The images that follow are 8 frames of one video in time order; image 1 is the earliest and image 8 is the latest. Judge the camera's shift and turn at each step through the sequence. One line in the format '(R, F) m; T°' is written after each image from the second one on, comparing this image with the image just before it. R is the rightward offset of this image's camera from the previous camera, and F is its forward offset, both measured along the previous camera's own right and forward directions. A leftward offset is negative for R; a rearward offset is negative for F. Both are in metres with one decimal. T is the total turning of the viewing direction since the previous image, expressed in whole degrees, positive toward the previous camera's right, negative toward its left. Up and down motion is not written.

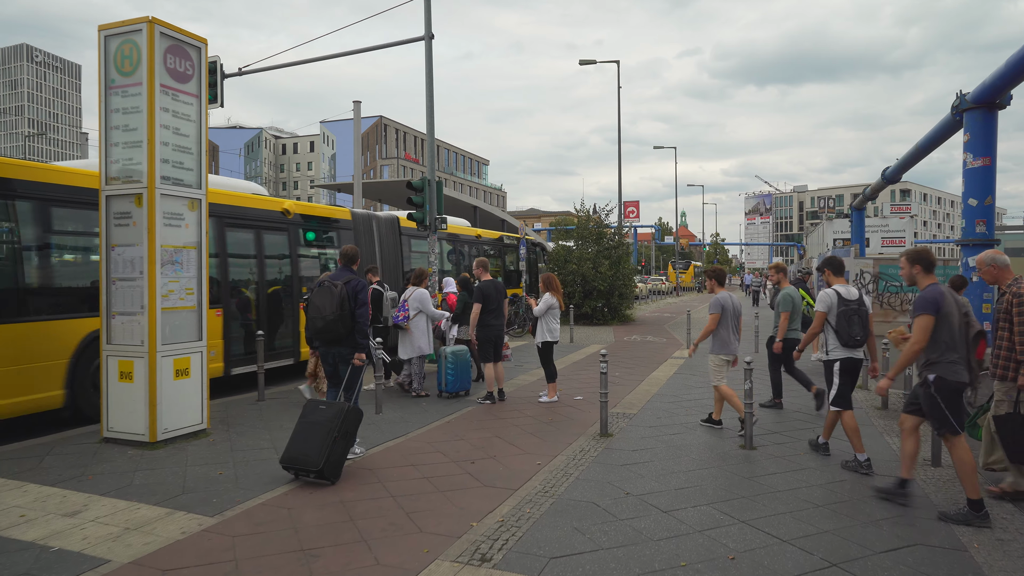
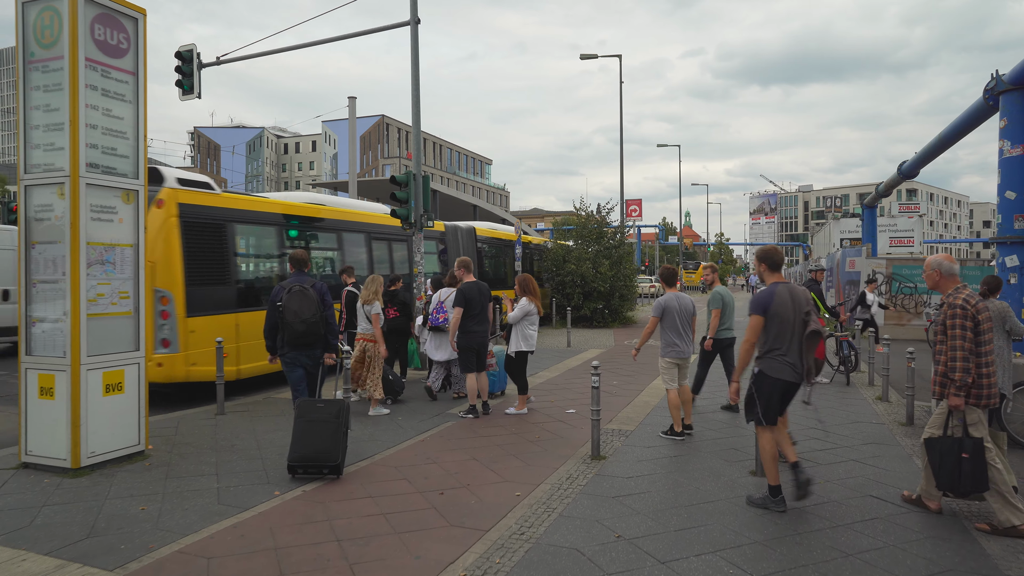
(+0.2, +0.8) m; 0°
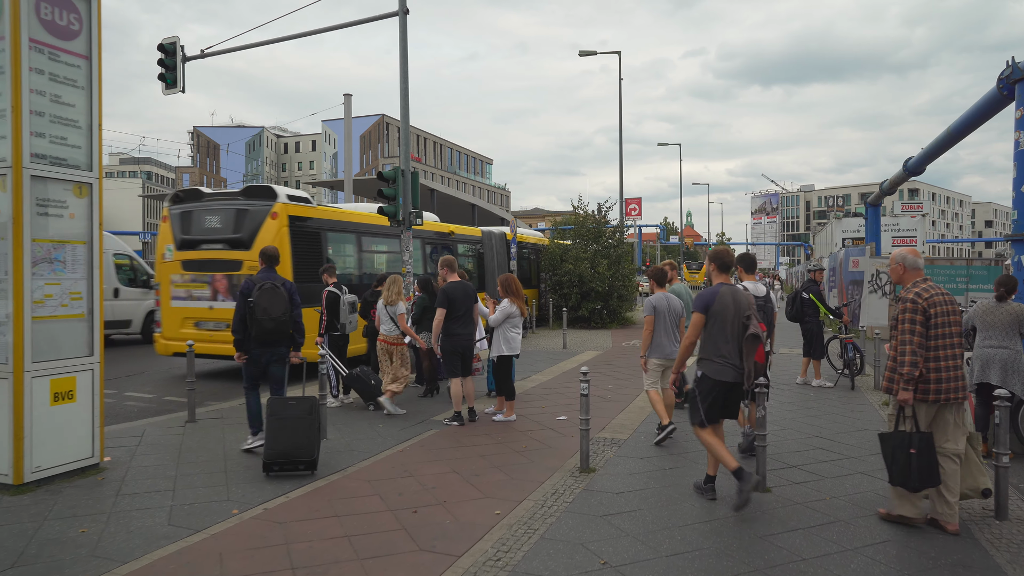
(+0.2, +0.4) m; 0°
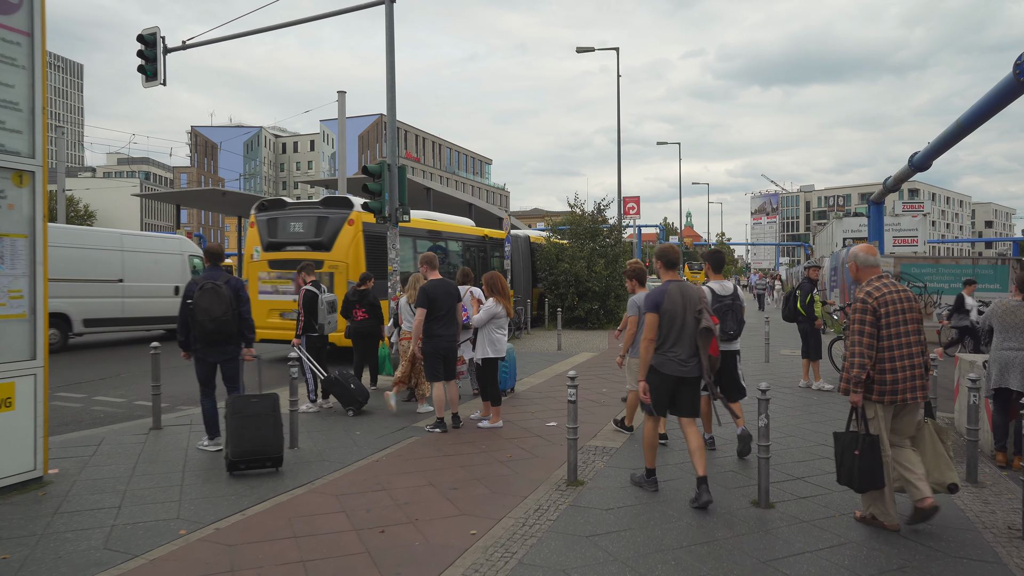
(+0.1, +0.4) m; 0°
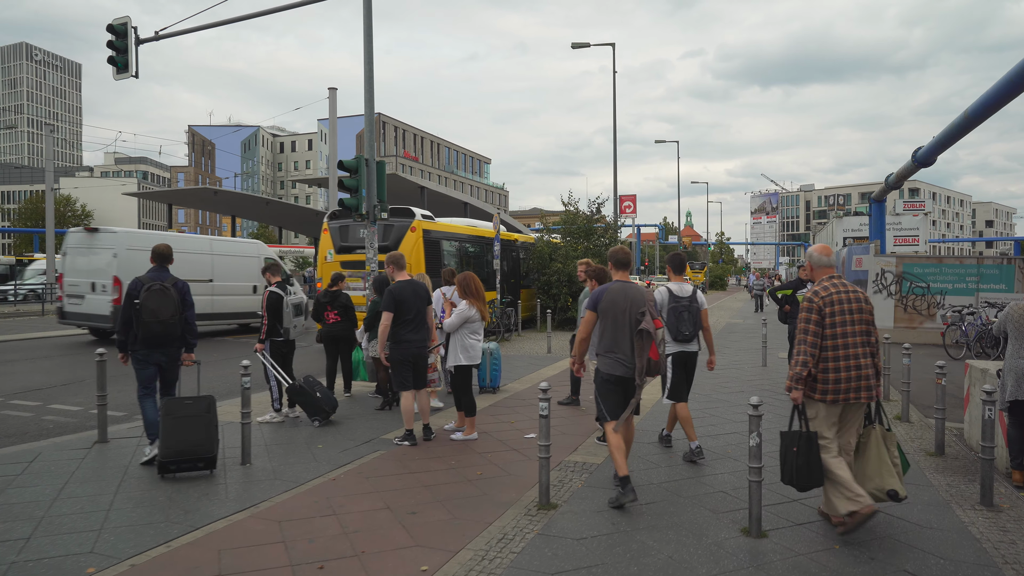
(+0.2, +0.5) m; 0°
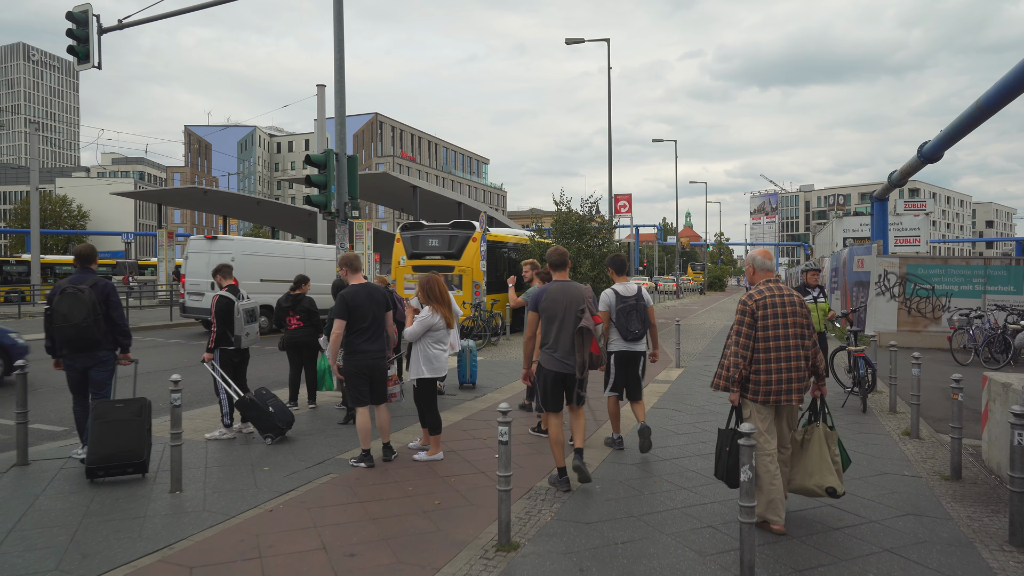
(+0.3, +0.6) m; 0°
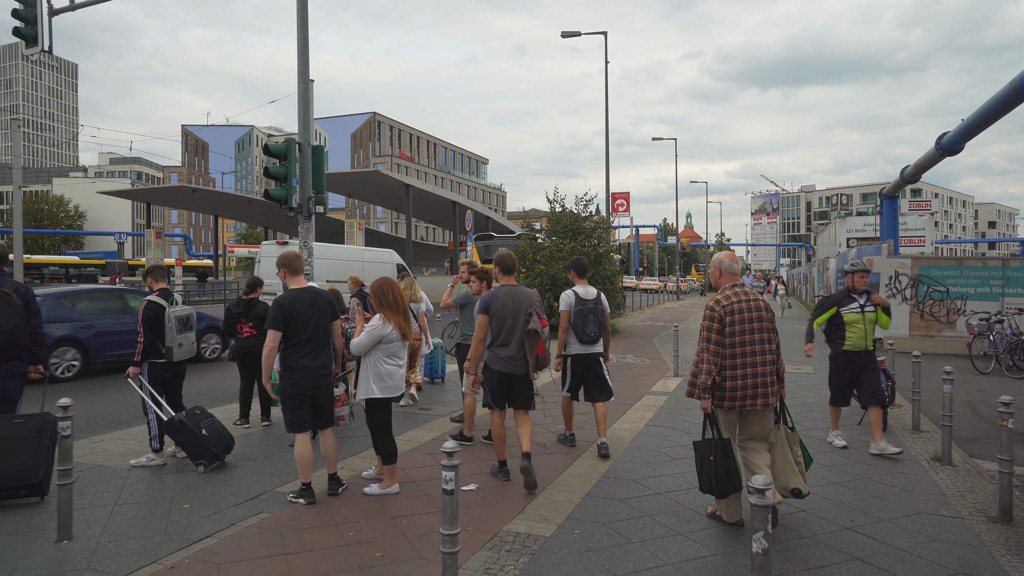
(+0.2, +0.9) m; 0°
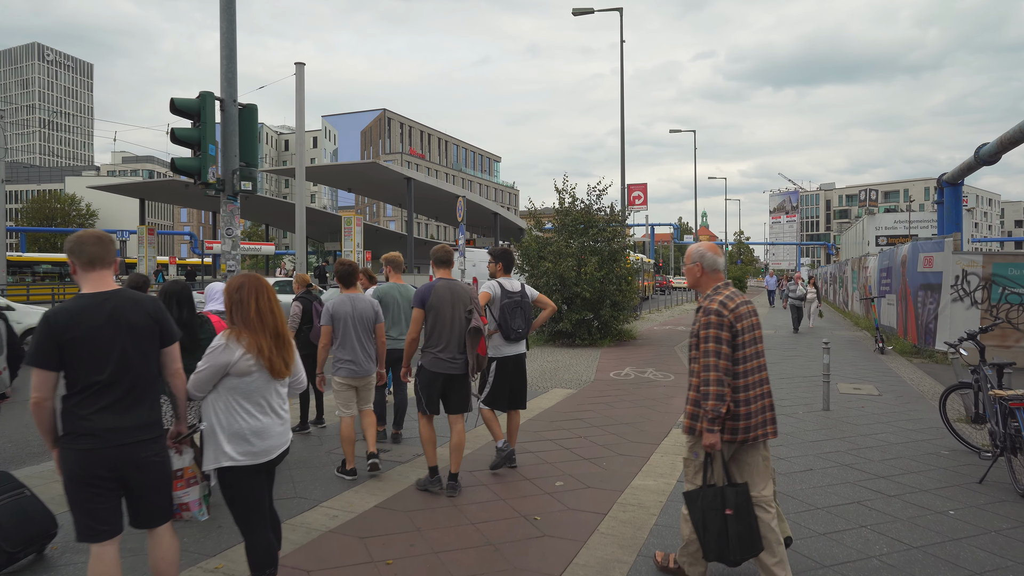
(+0.3, +2.1) m; -1°
